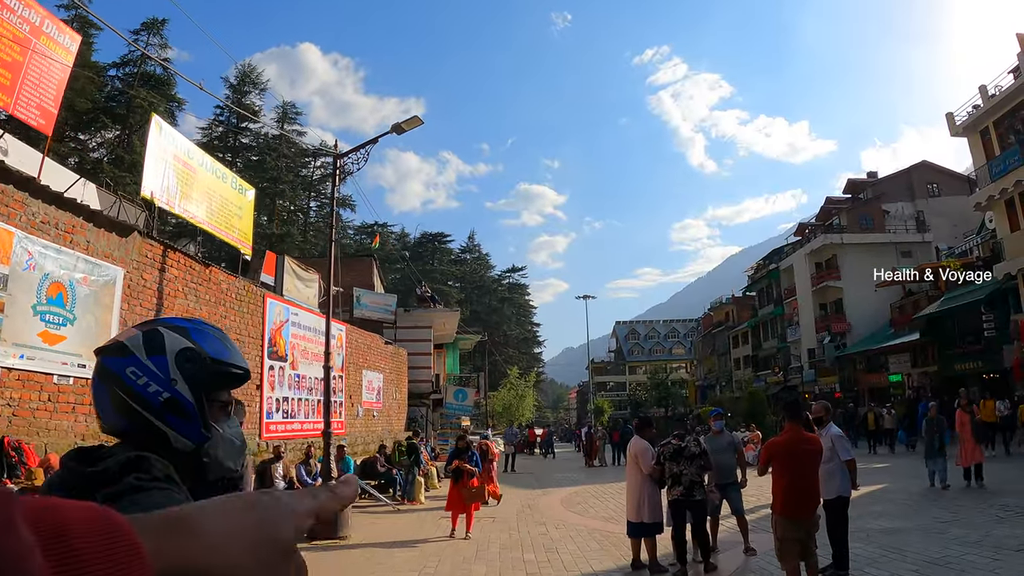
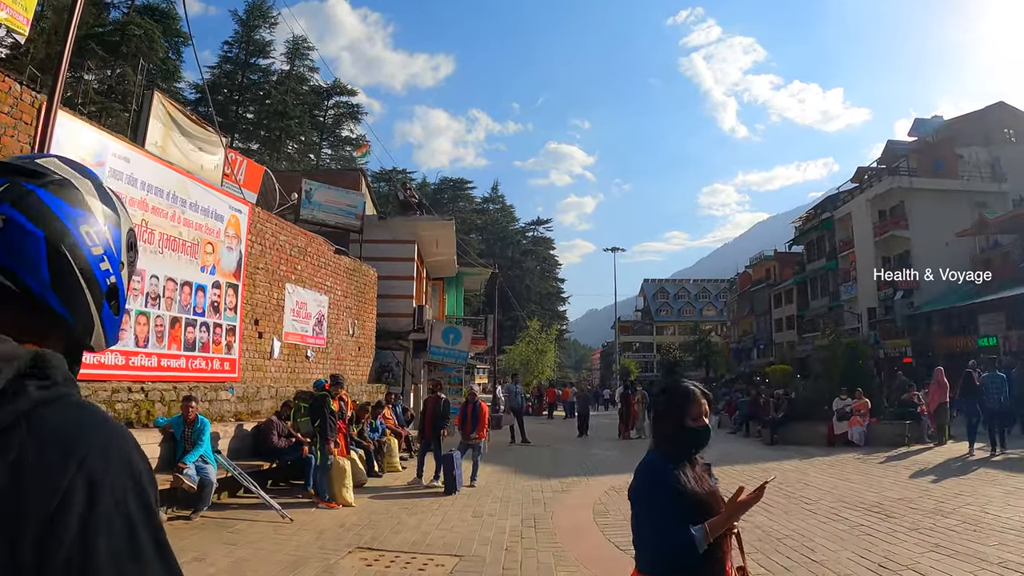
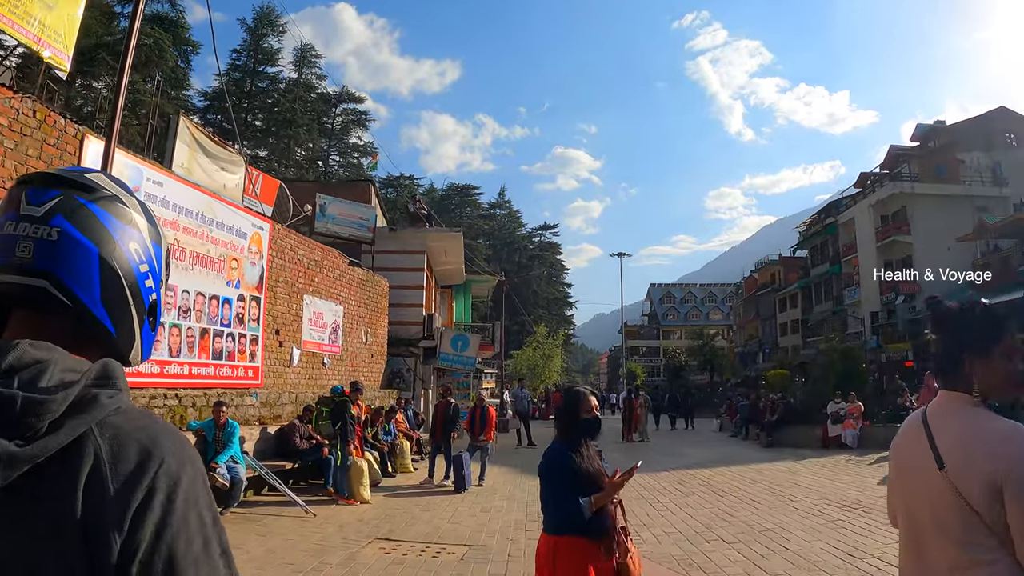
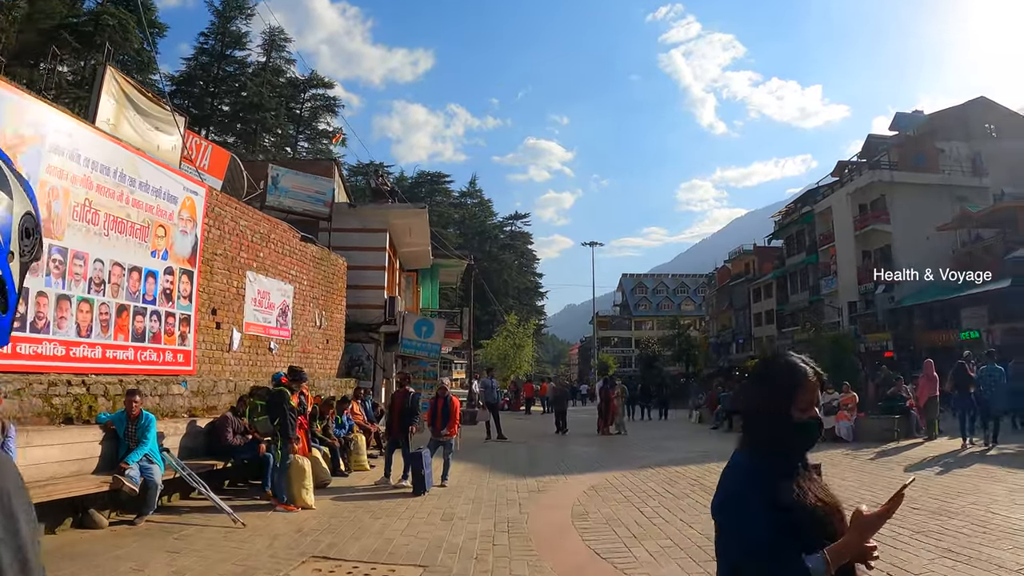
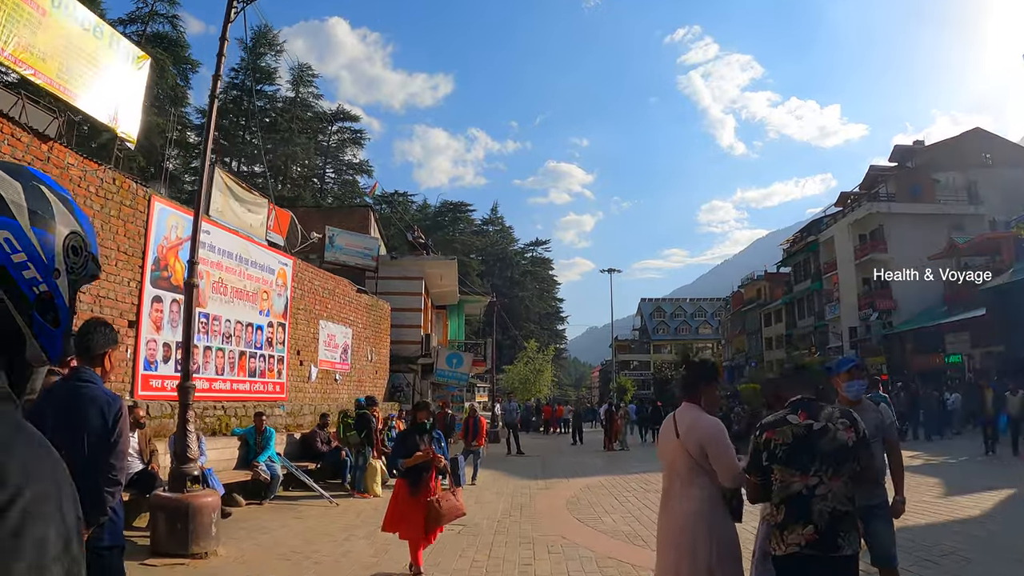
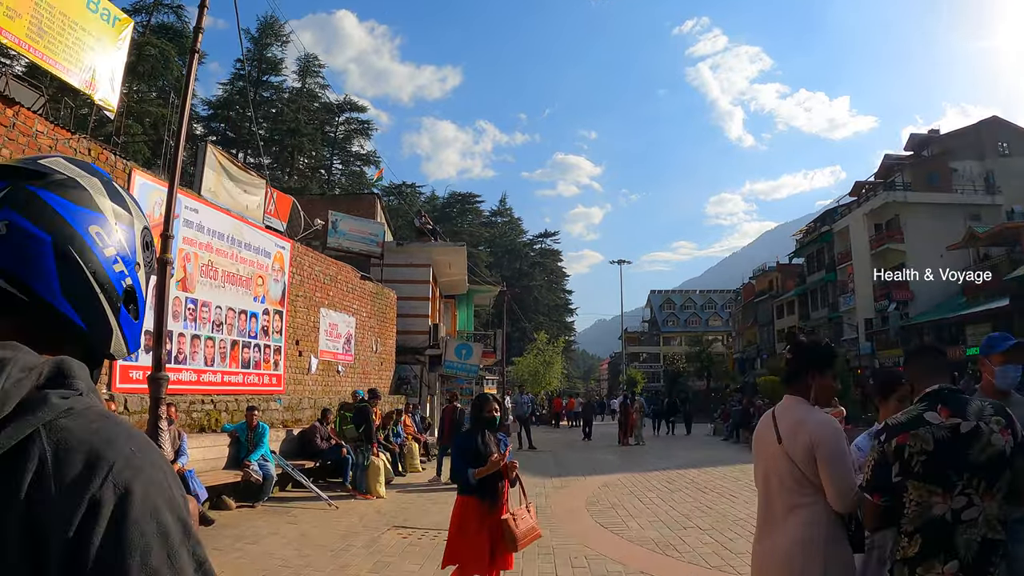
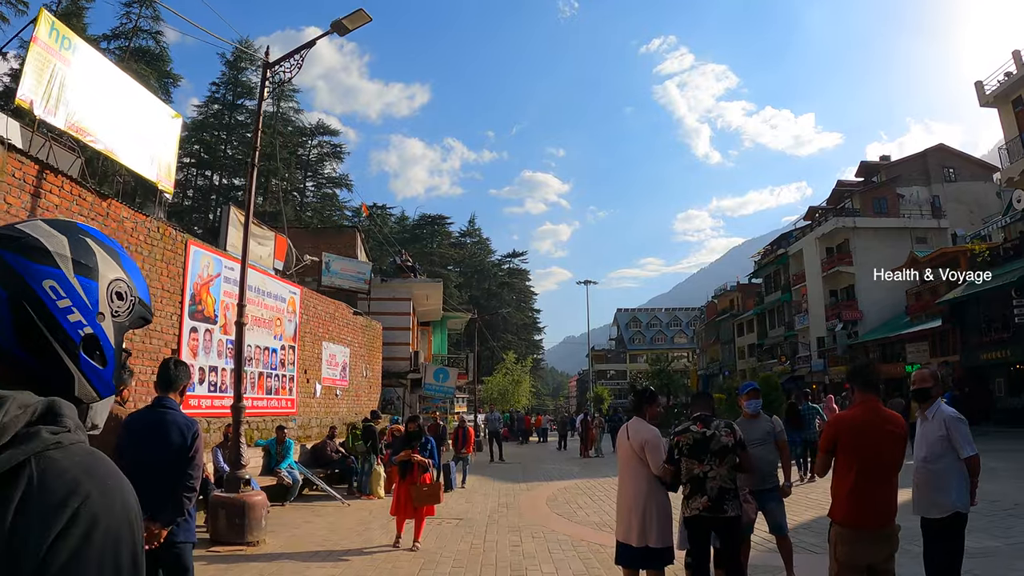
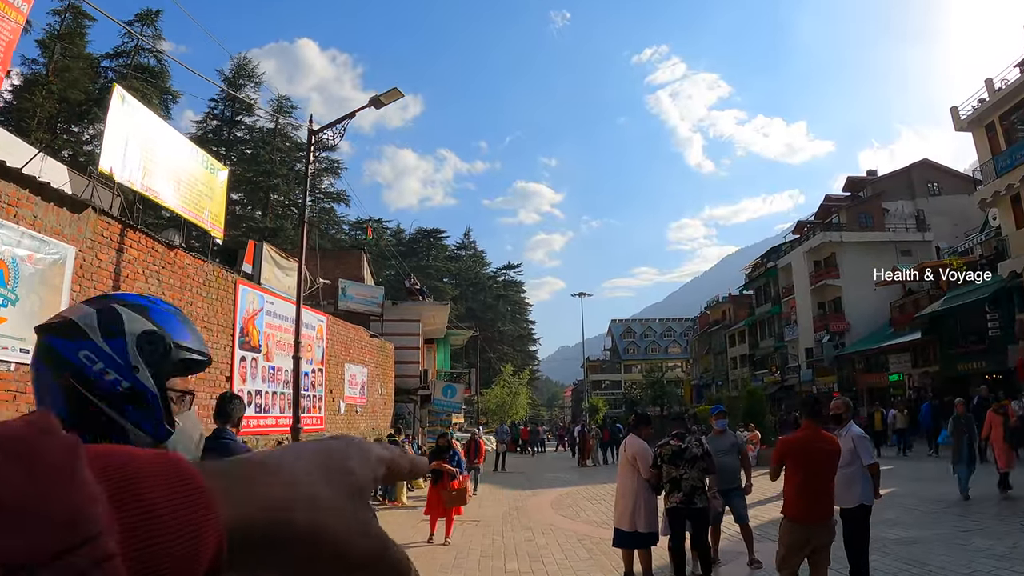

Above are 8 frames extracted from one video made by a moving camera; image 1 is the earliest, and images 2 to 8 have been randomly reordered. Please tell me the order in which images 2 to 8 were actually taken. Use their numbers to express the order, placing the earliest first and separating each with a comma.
8, 7, 5, 6, 3, 2, 4
